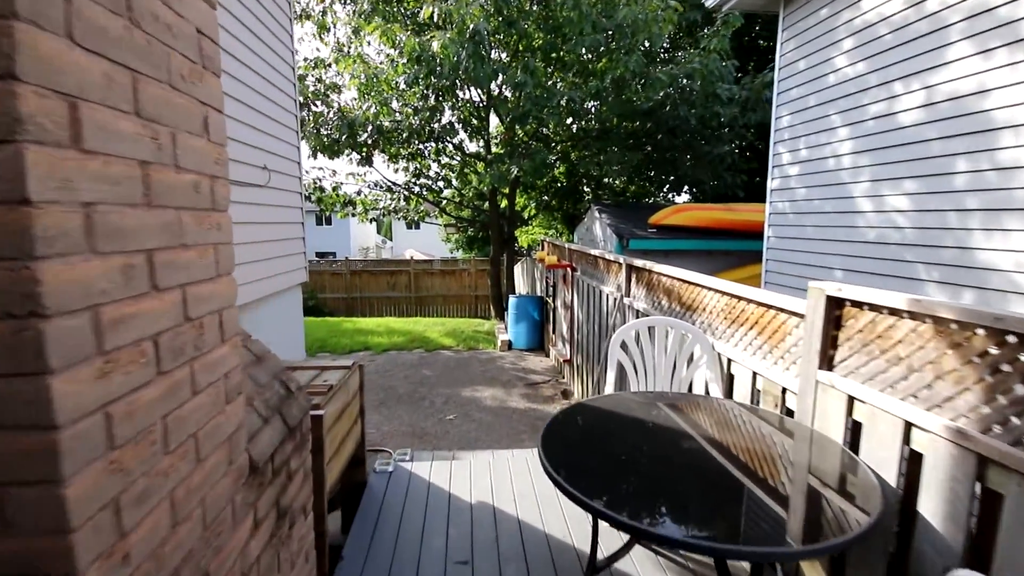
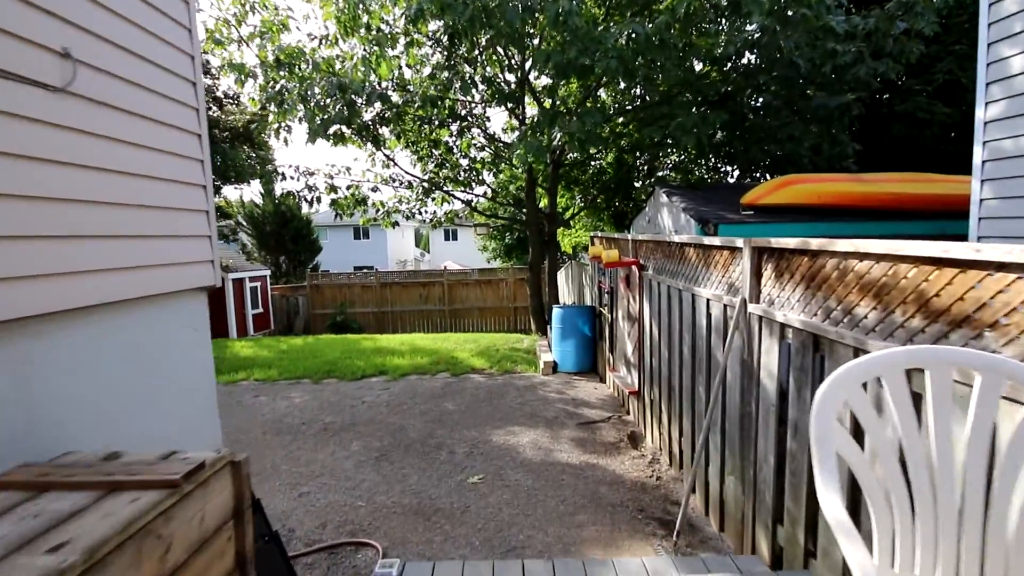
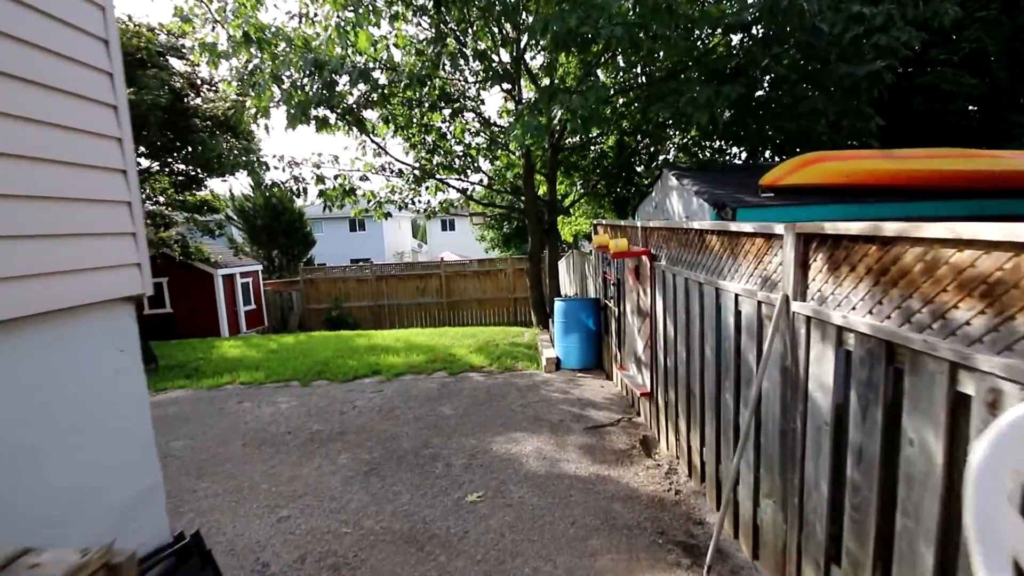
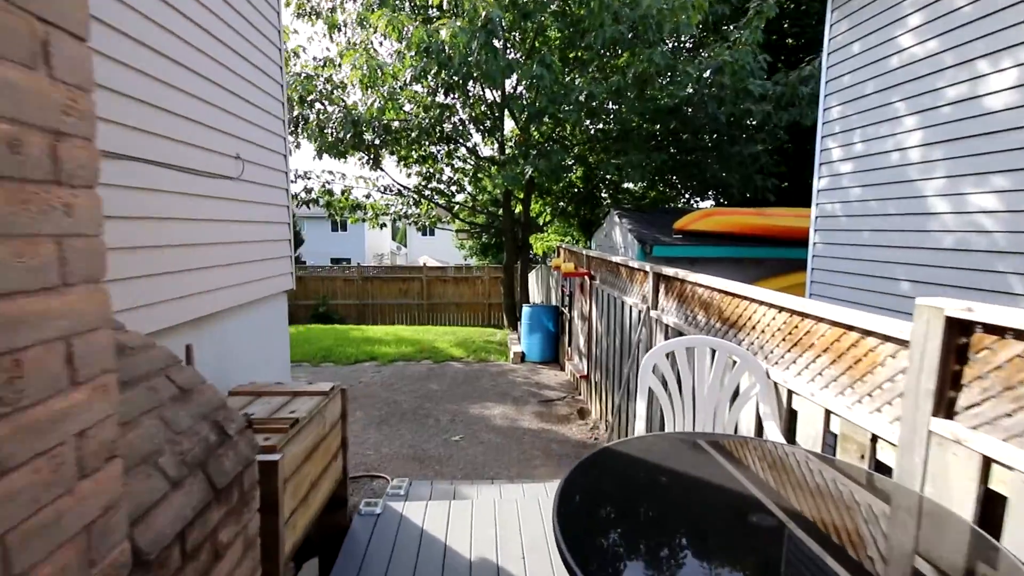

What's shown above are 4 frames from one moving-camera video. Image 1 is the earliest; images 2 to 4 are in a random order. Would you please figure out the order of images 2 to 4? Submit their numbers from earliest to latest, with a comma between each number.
4, 2, 3
